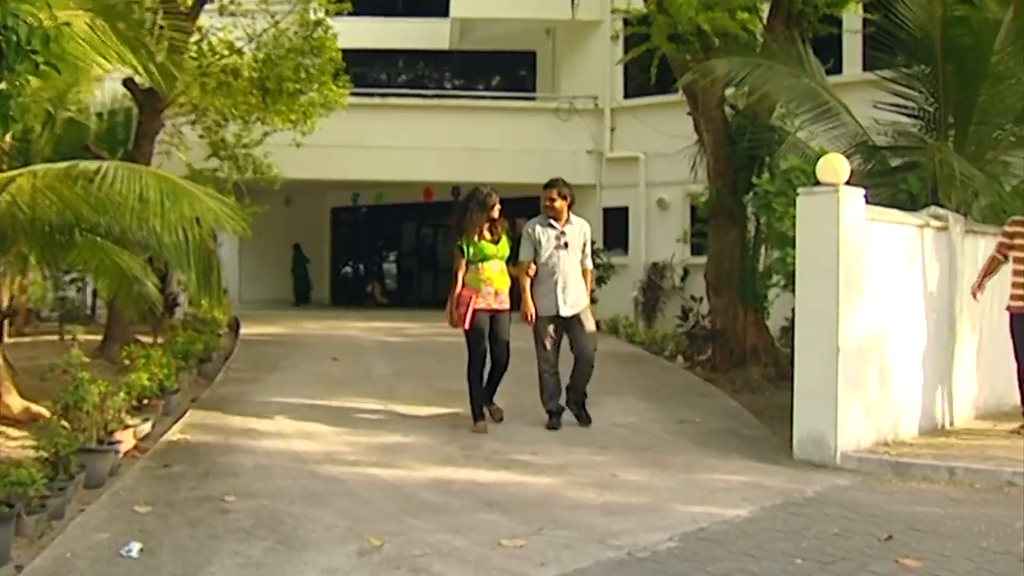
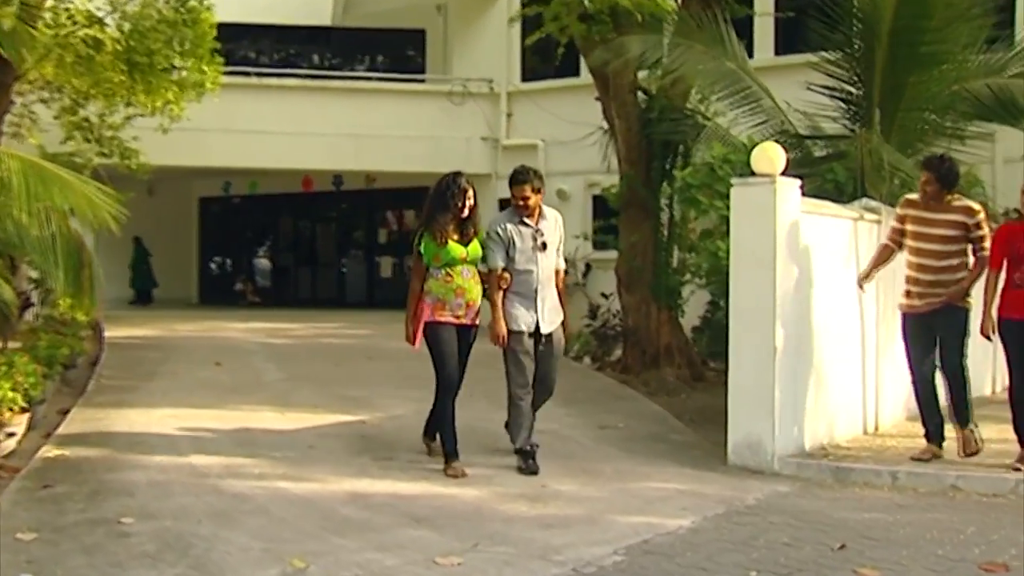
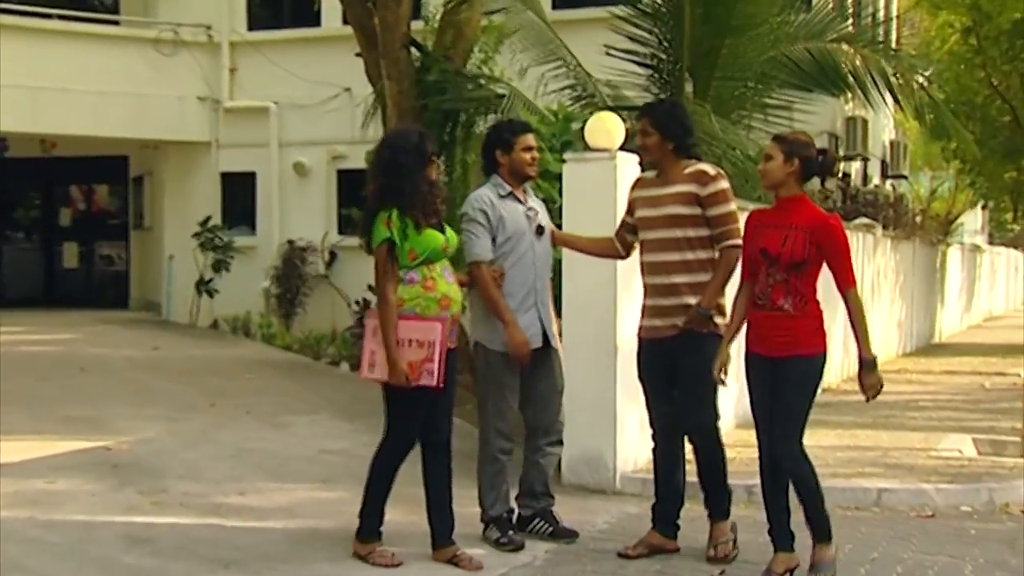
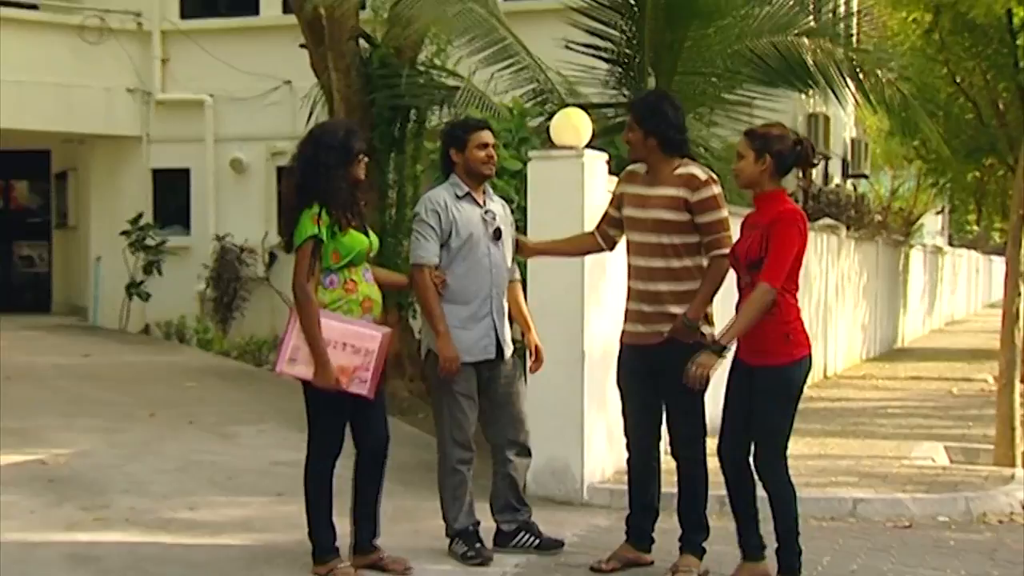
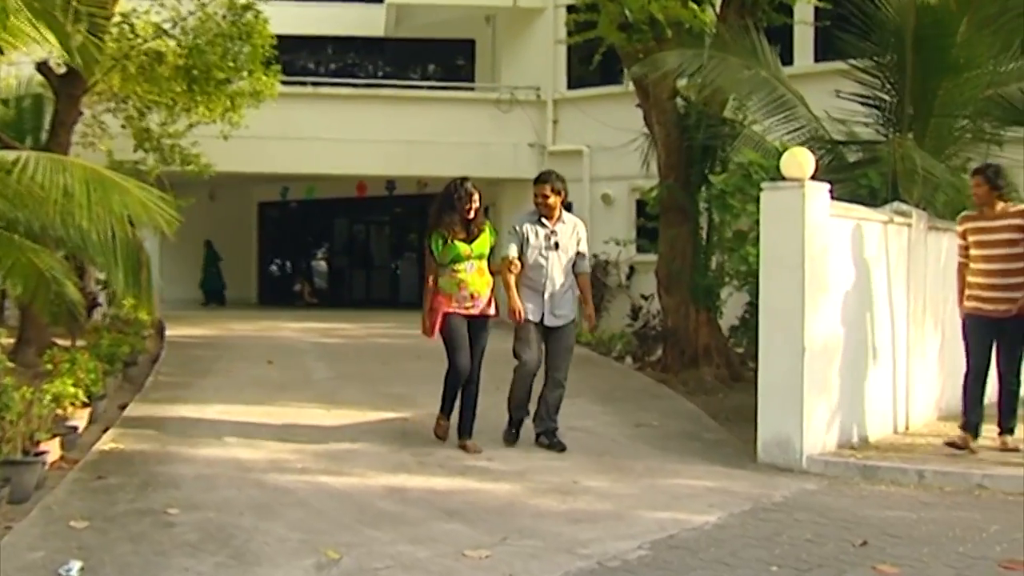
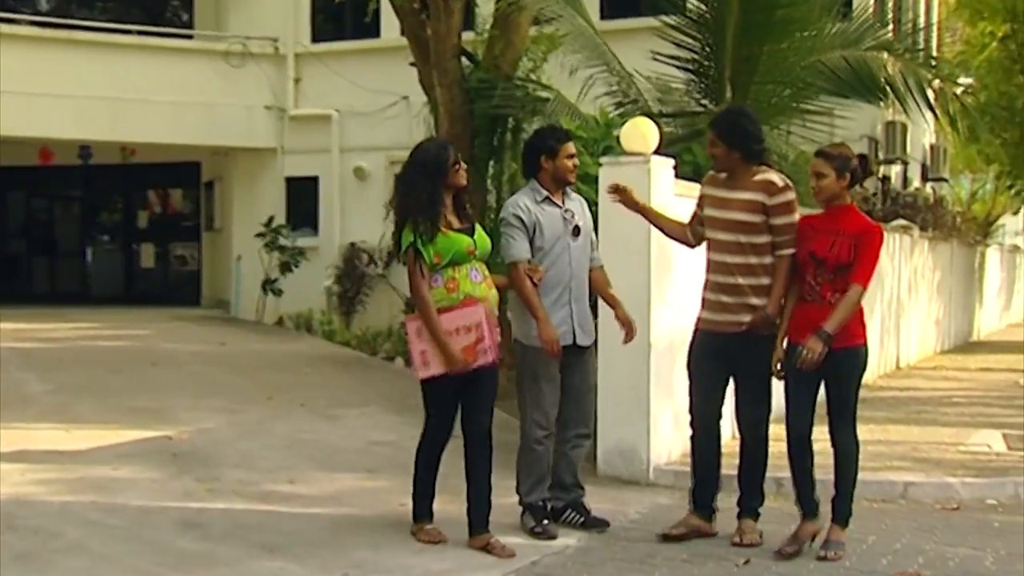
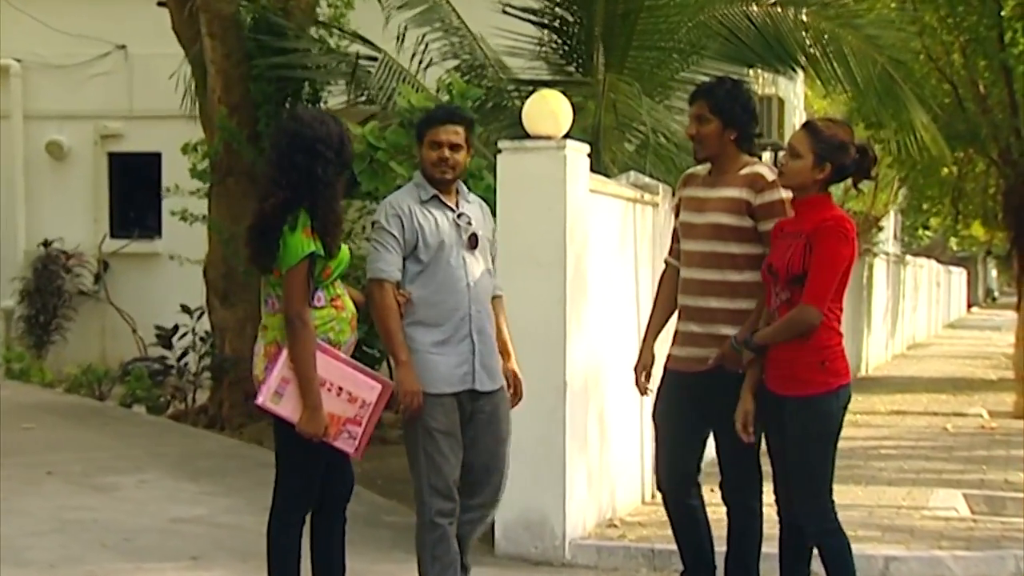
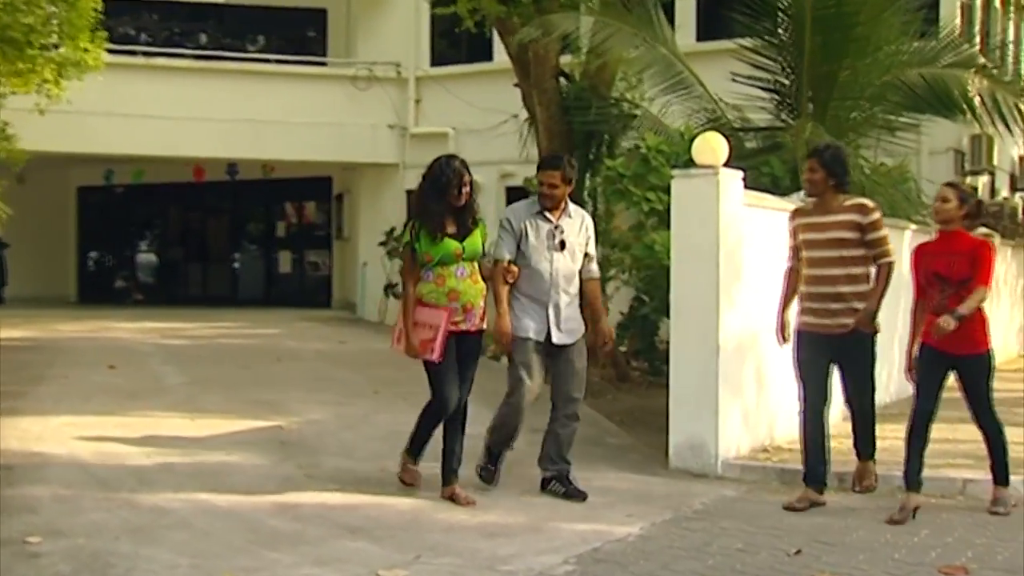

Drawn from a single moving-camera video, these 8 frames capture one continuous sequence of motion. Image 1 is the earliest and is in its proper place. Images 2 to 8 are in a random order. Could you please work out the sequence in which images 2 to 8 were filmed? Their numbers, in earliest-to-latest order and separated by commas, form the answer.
5, 2, 8, 6, 3, 4, 7
